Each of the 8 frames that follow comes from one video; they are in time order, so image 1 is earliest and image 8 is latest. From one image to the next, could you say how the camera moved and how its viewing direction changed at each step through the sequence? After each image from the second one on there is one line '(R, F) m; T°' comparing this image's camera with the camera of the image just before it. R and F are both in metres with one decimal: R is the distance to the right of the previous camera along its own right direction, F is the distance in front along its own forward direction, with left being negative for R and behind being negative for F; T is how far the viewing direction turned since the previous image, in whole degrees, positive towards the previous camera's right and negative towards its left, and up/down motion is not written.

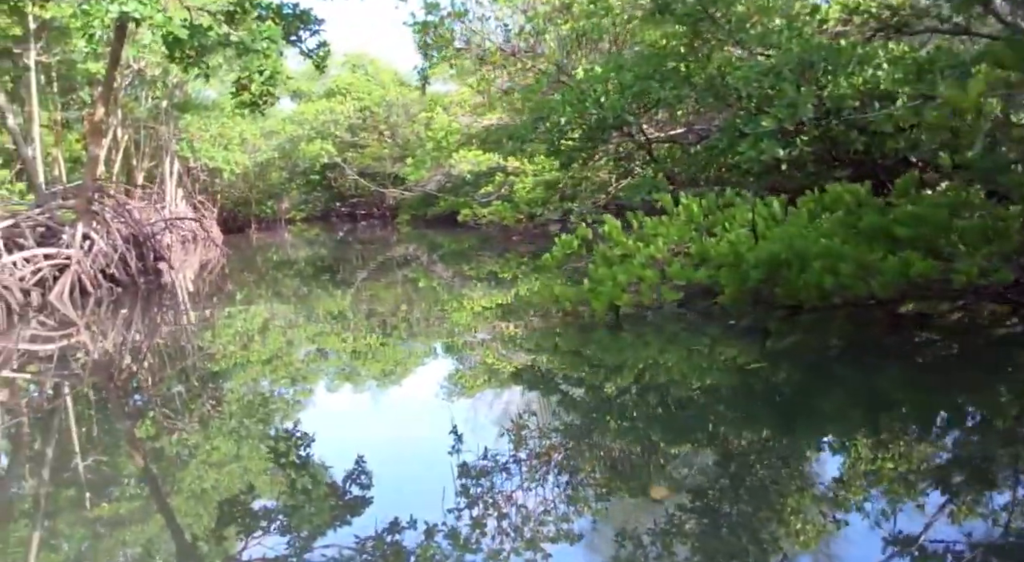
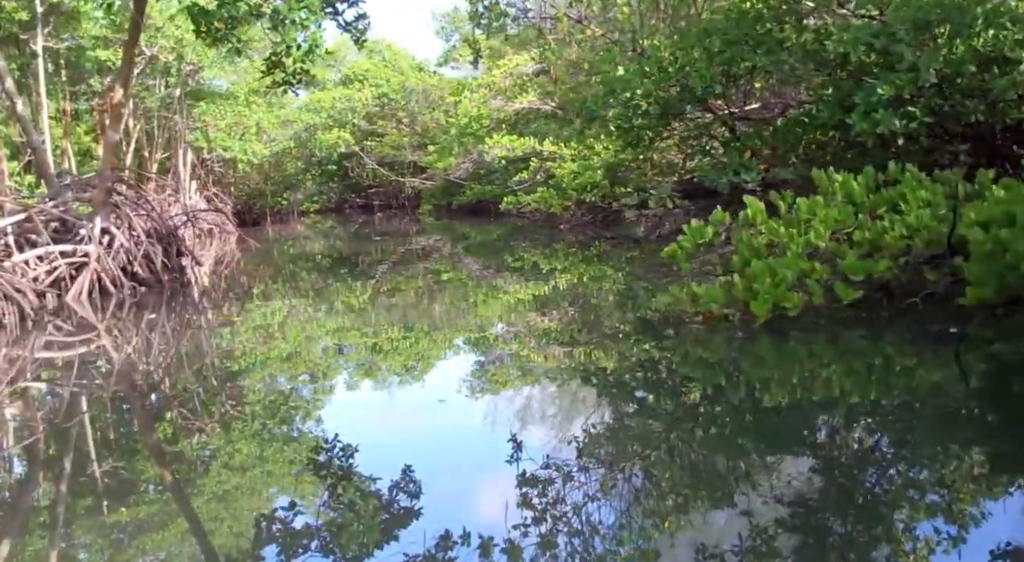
(-0.2, +0.4) m; -1°
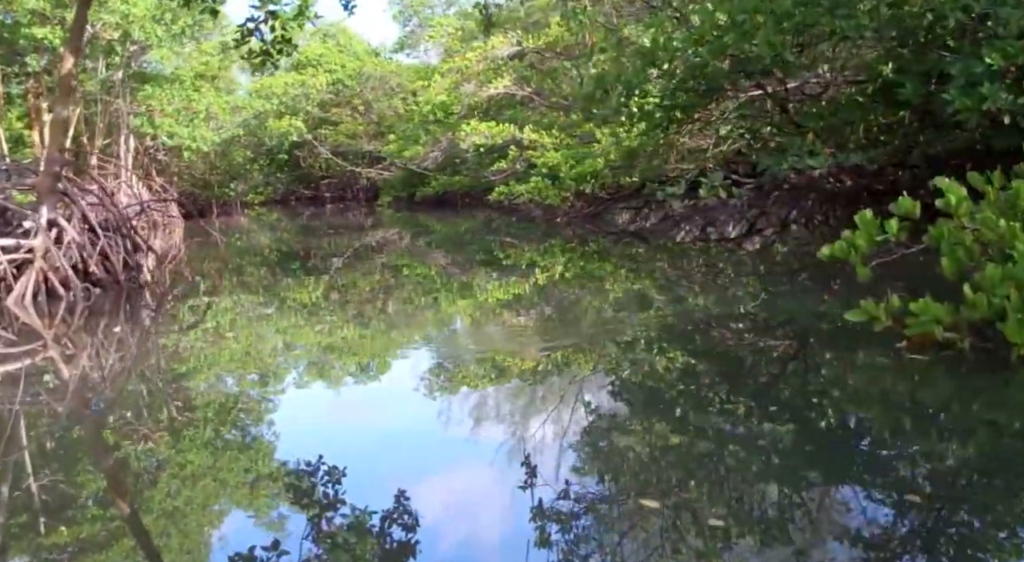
(-0.2, +0.4) m; +3°
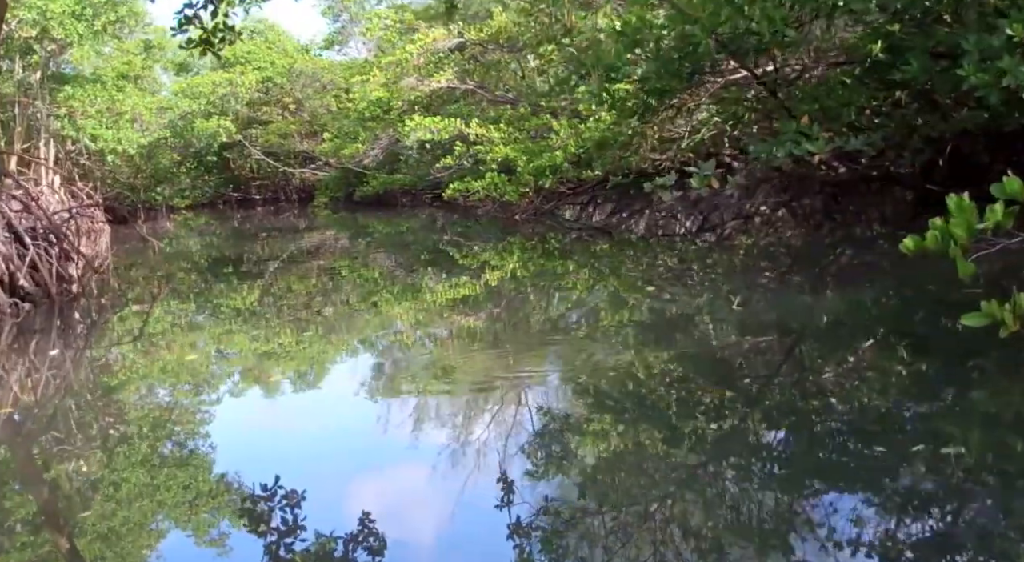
(-0.1, +0.2) m; +4°
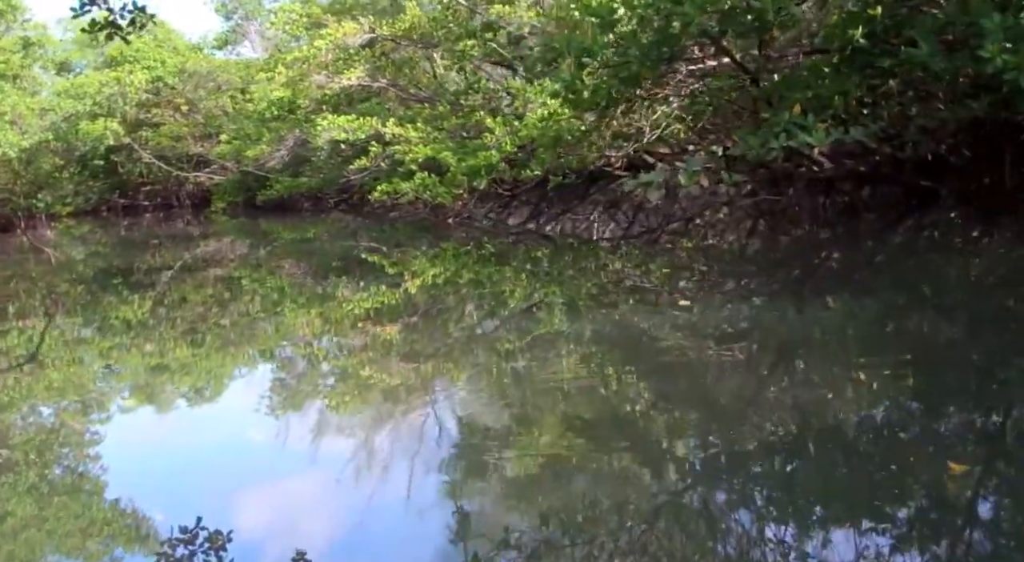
(-0.2, +0.3) m; +6°
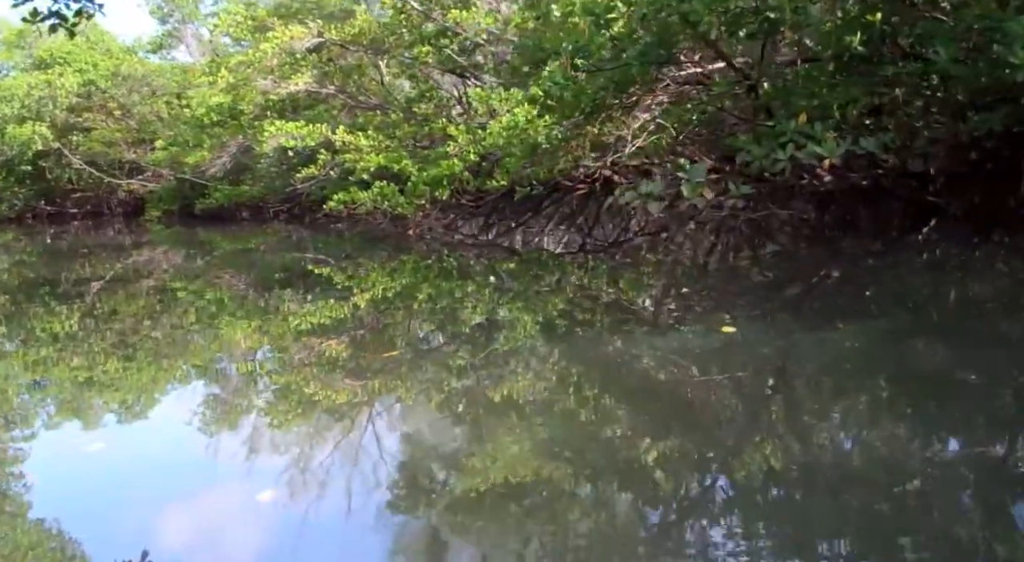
(-0.1, +0.2) m; +4°
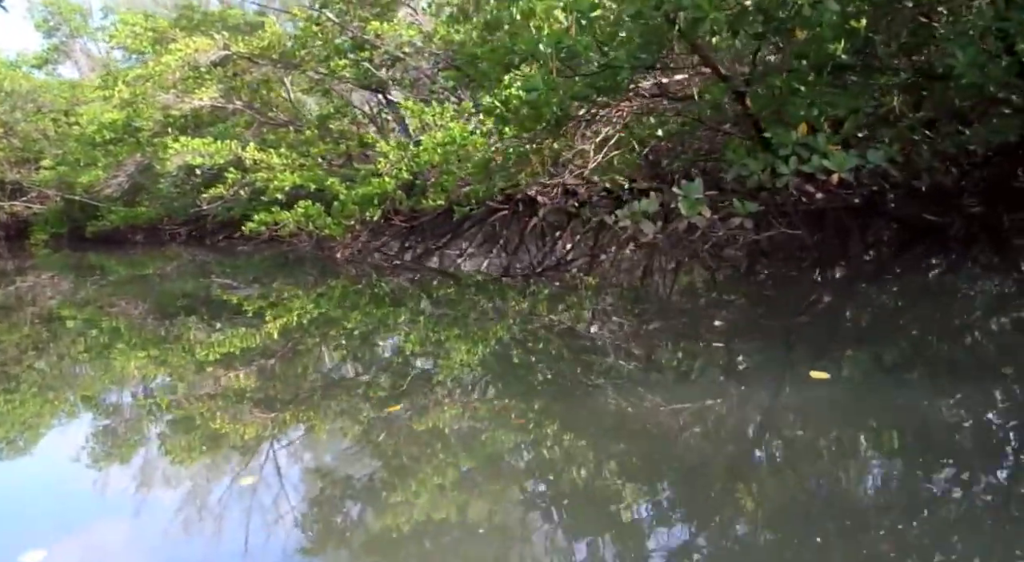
(-0.1, +0.2) m; +6°
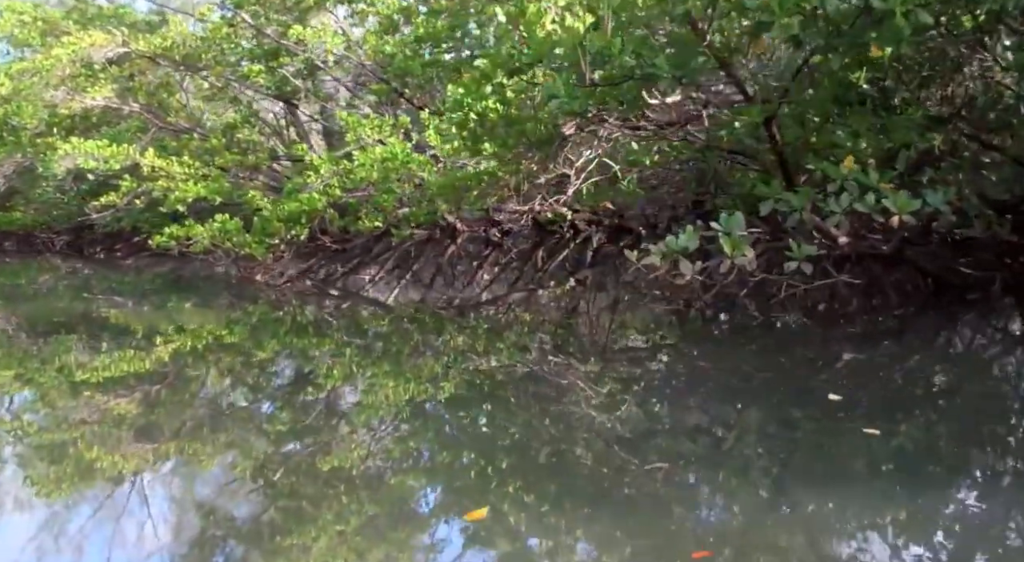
(-0.2, +0.3) m; +7°
